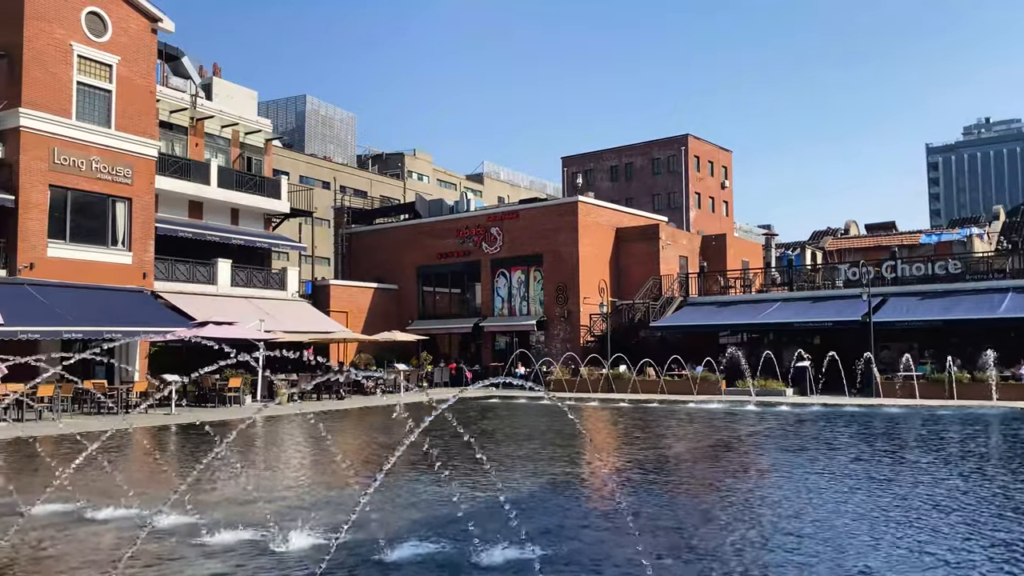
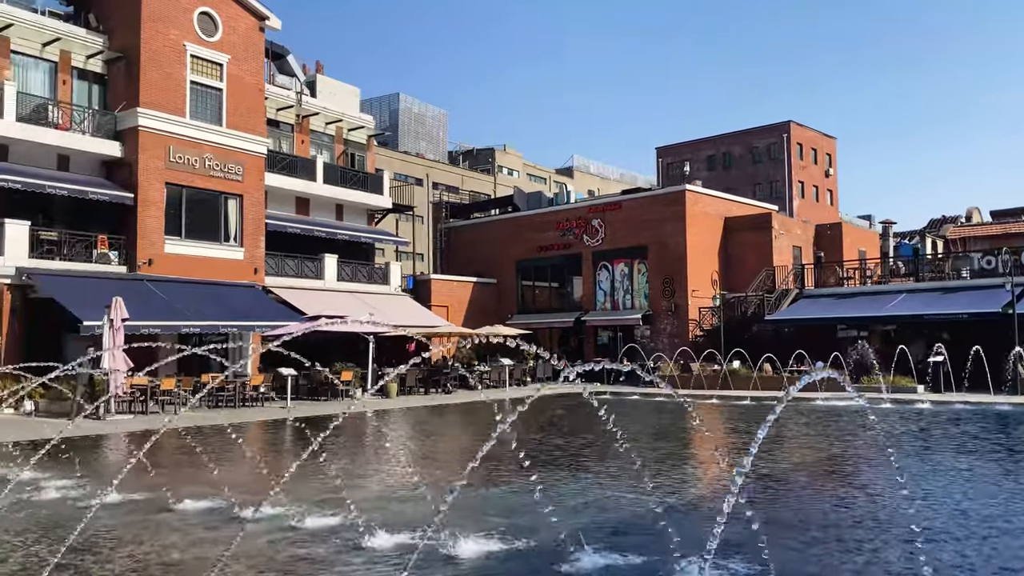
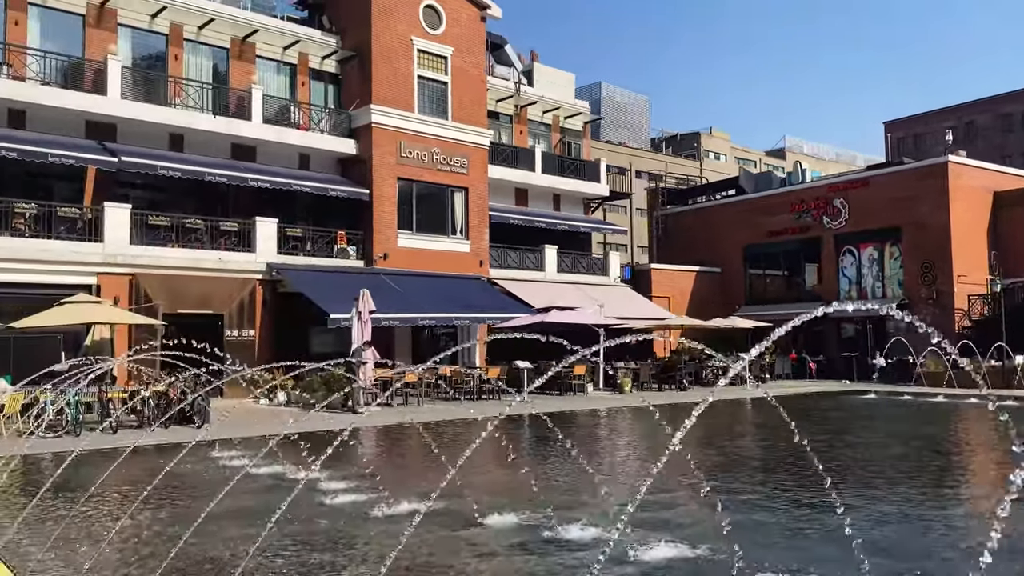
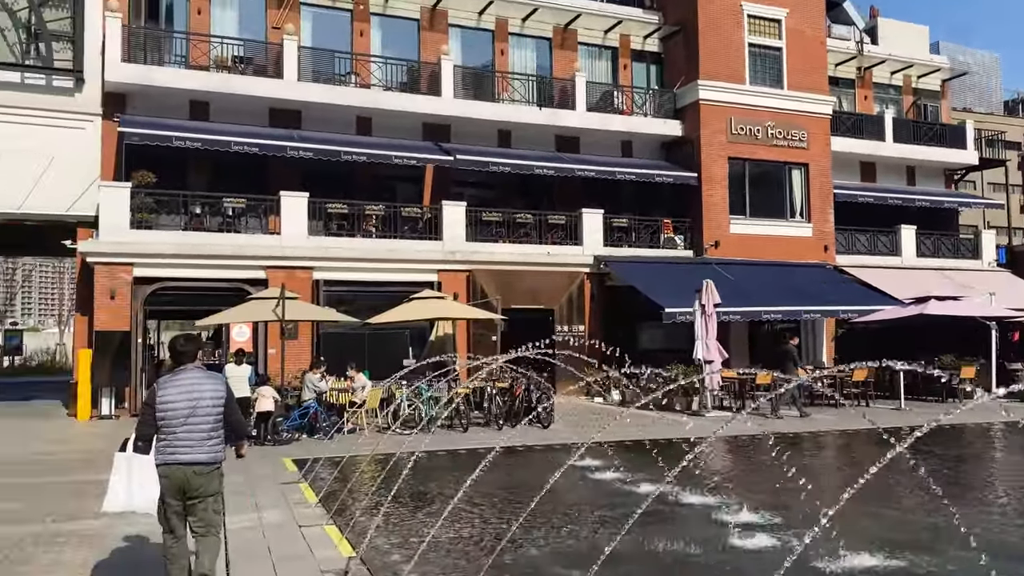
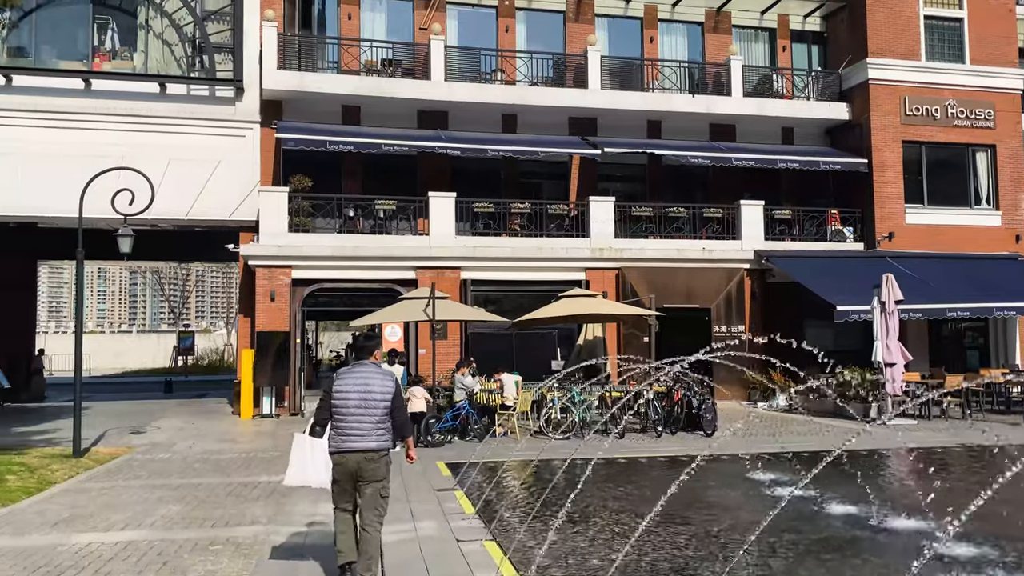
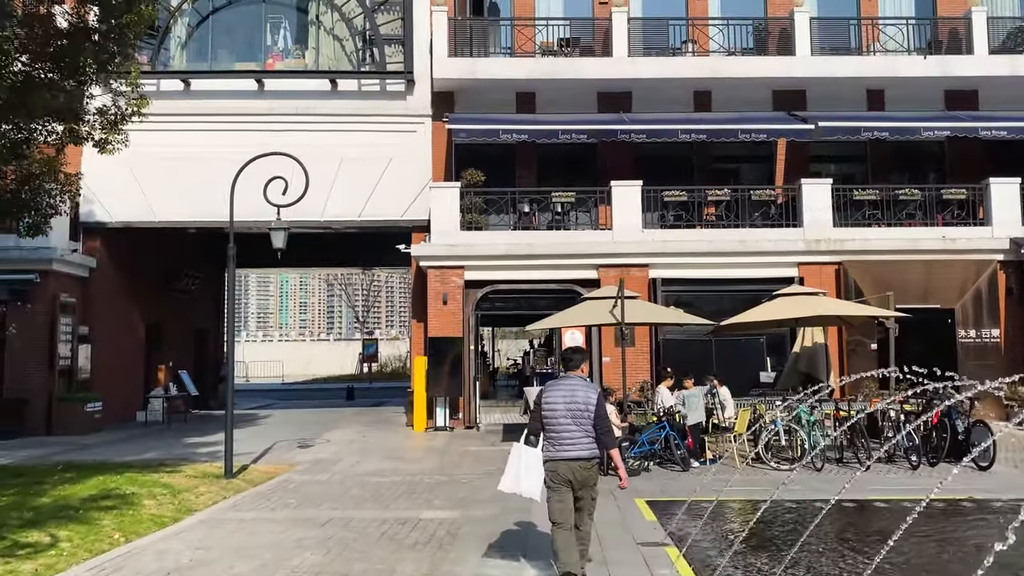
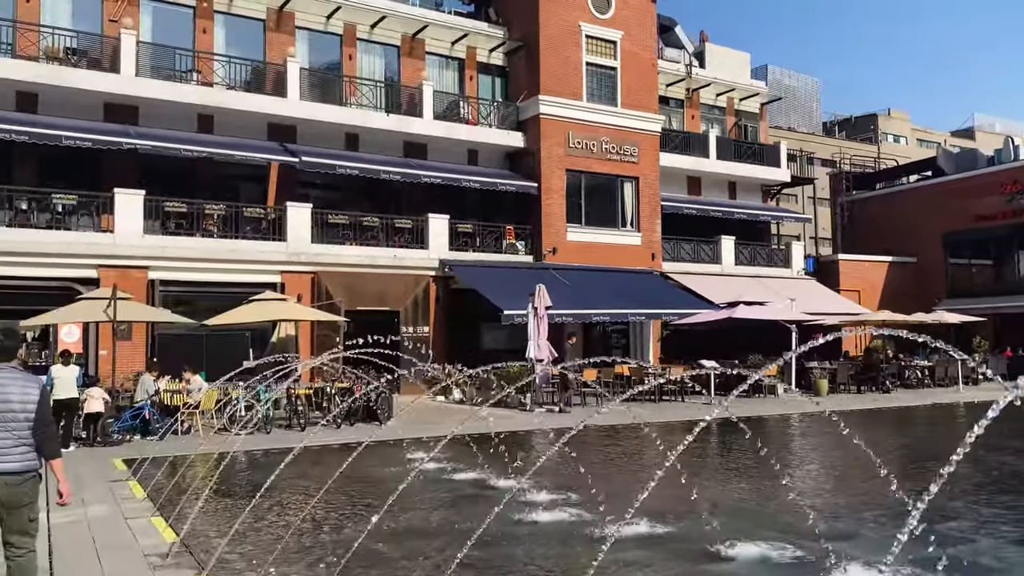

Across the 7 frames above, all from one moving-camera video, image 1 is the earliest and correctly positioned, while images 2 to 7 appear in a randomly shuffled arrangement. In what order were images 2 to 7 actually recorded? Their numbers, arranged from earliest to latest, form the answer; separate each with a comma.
2, 3, 7, 4, 5, 6
